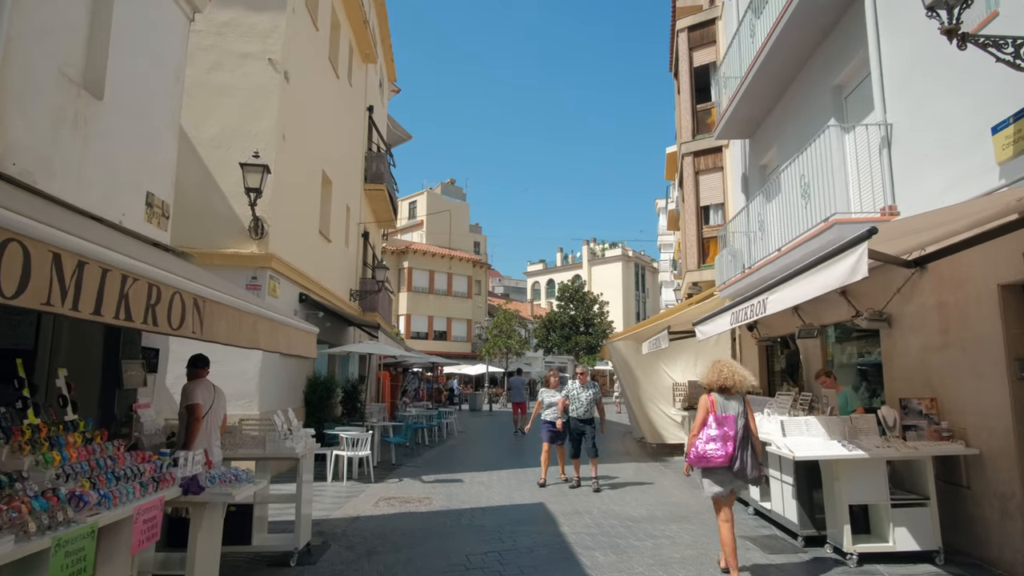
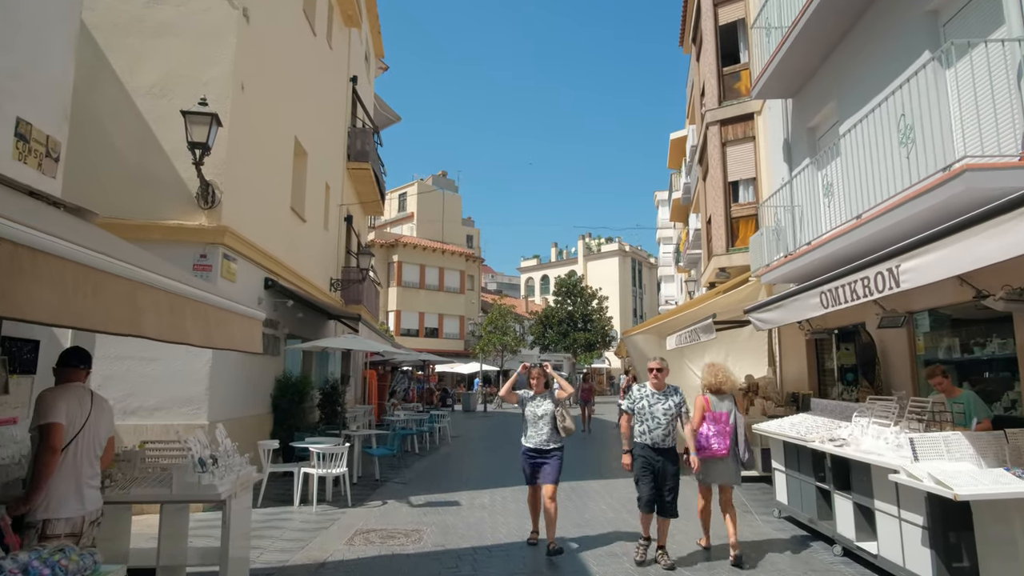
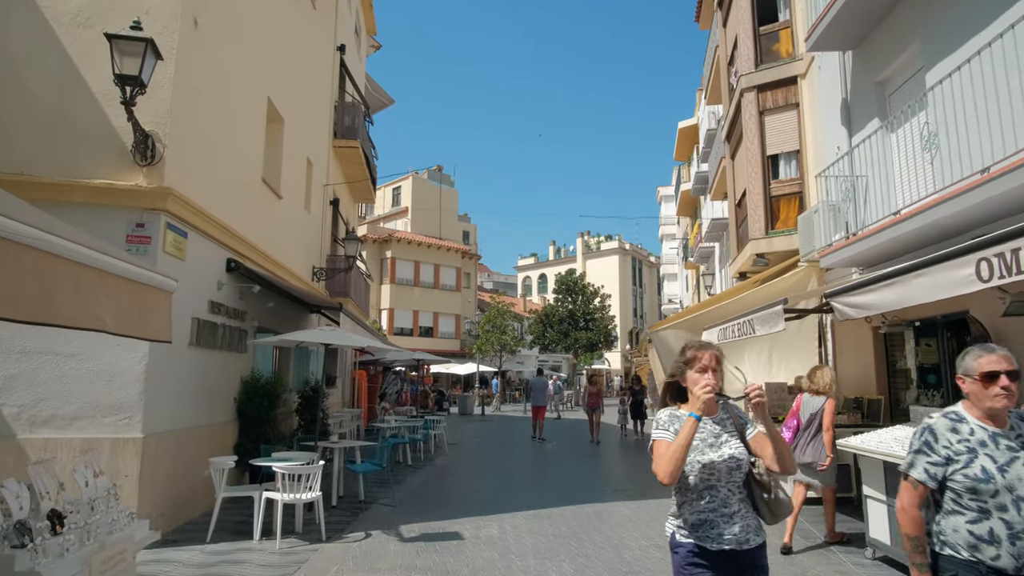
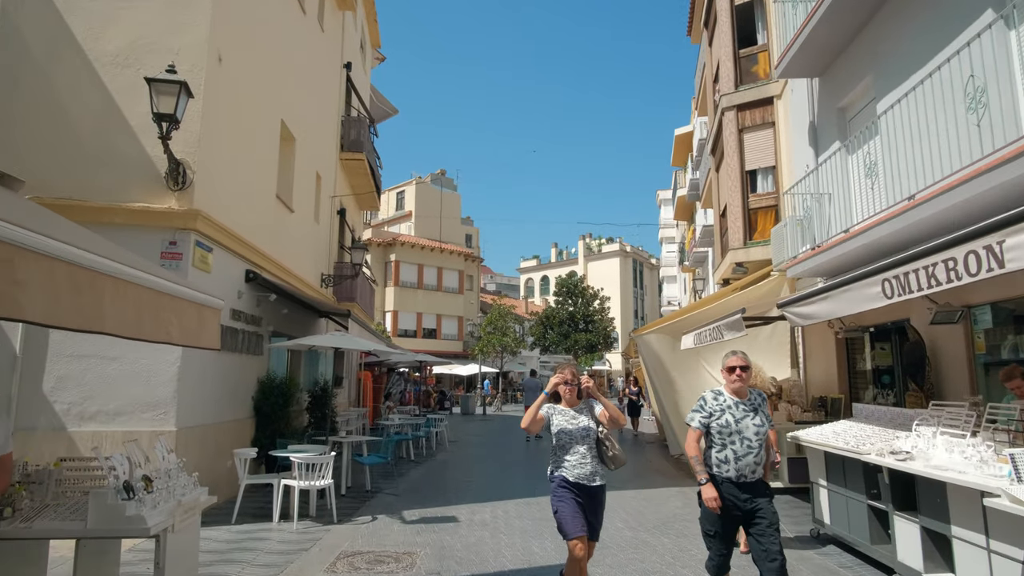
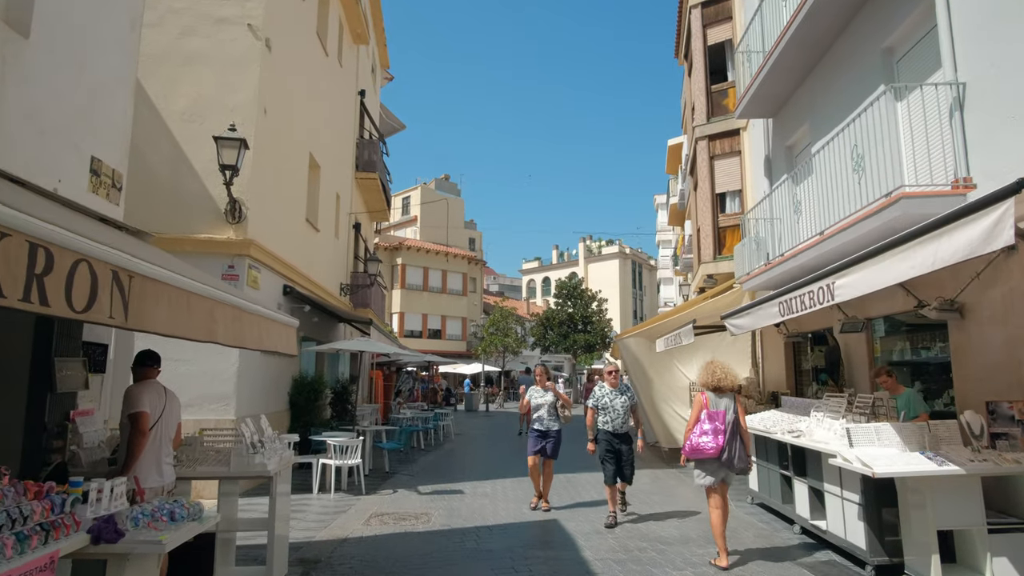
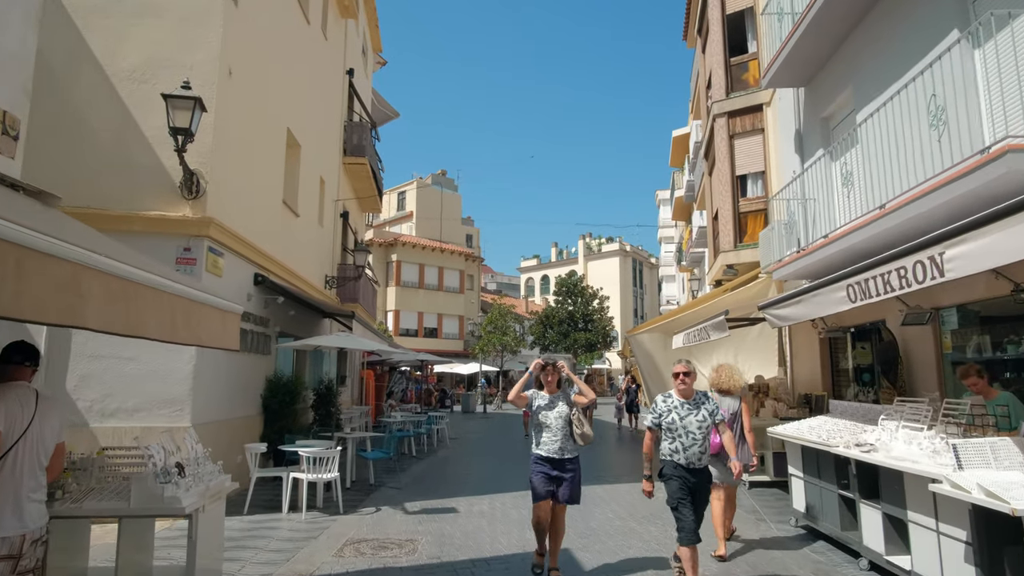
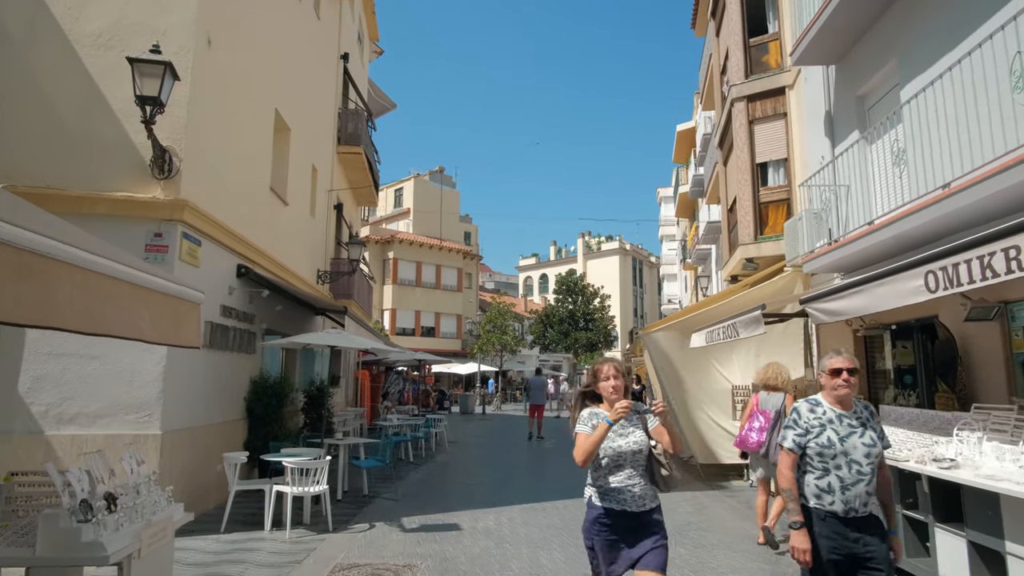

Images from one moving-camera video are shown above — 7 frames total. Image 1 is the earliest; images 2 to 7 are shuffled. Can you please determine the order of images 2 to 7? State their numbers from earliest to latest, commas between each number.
5, 2, 6, 4, 7, 3
